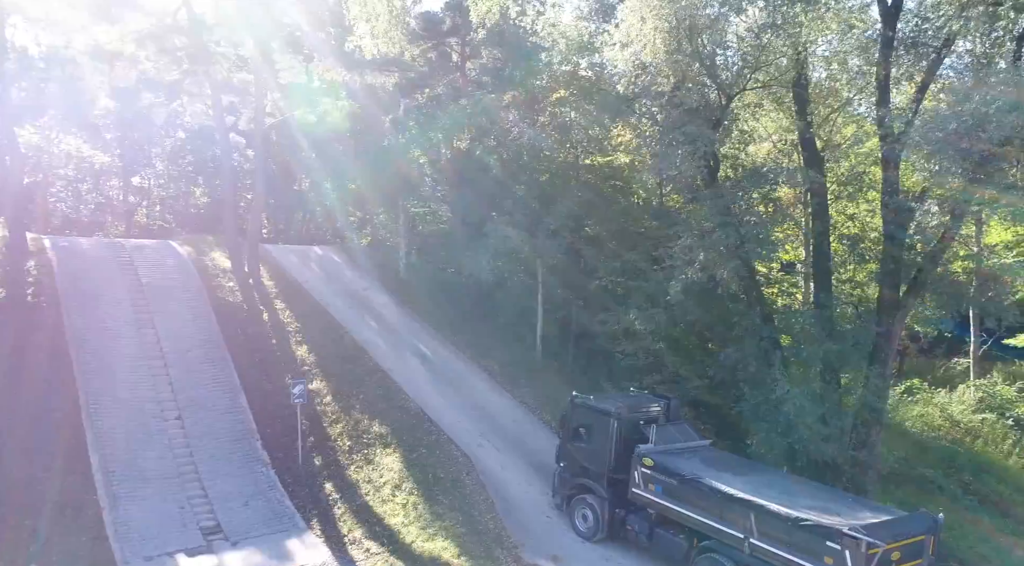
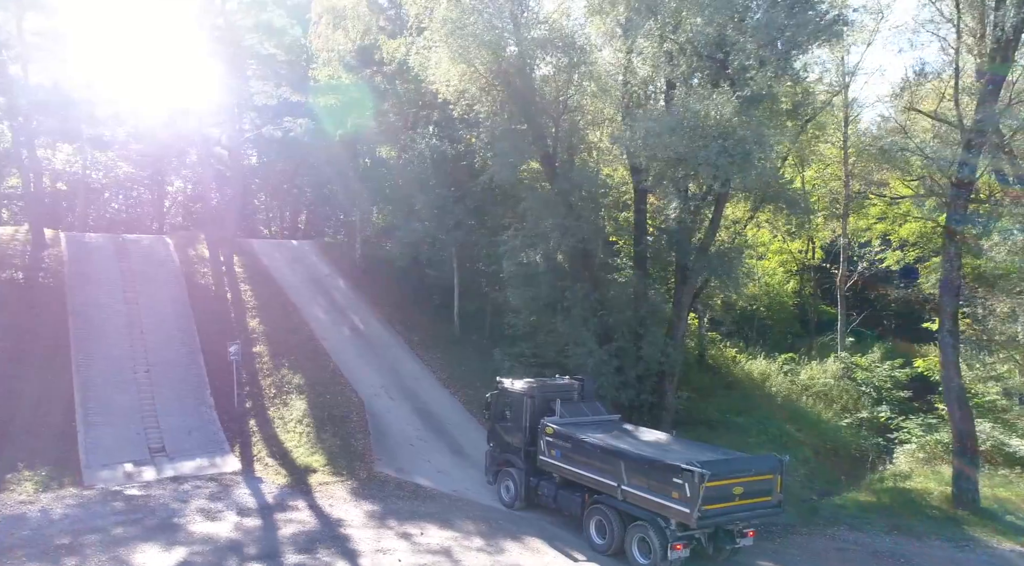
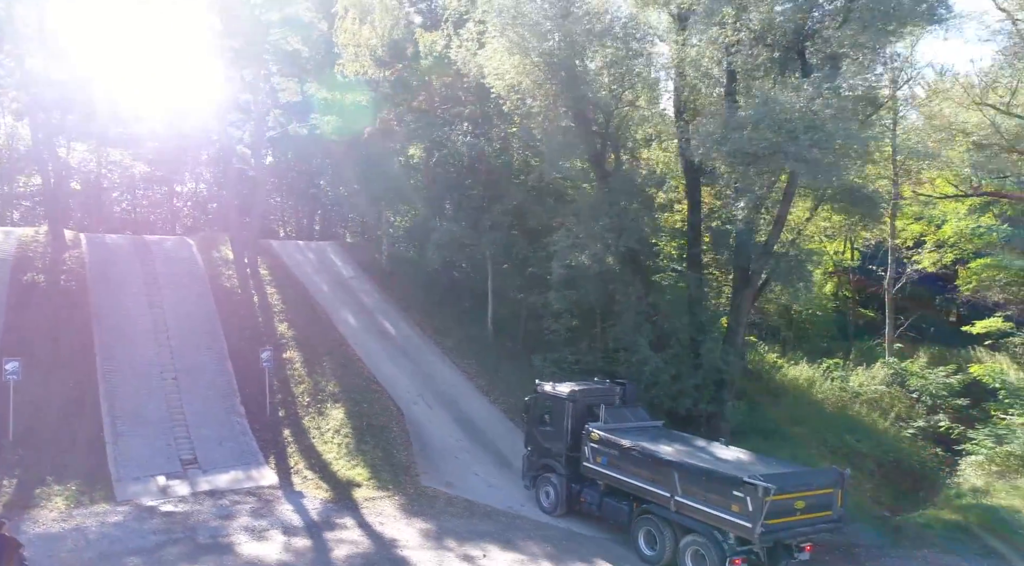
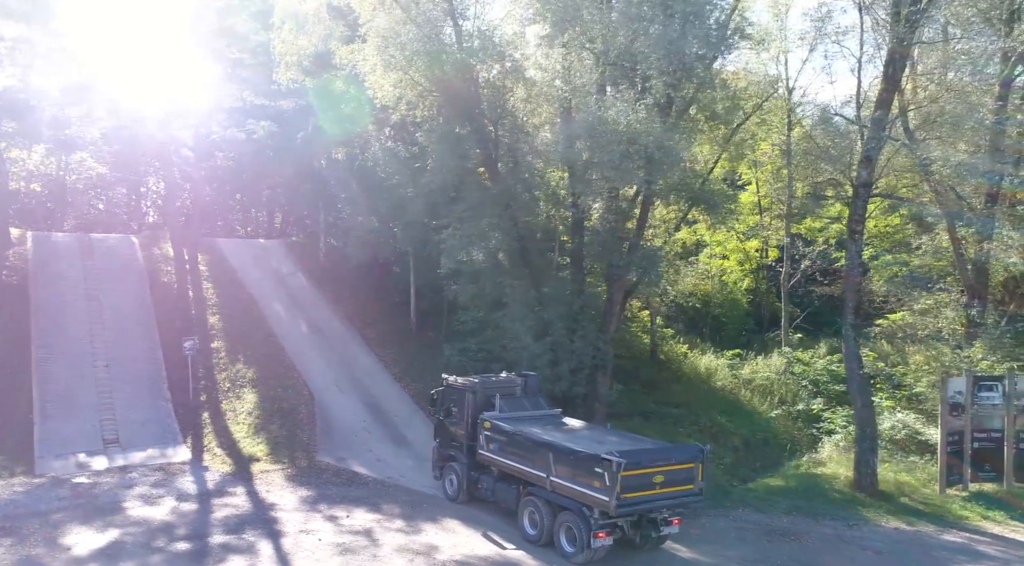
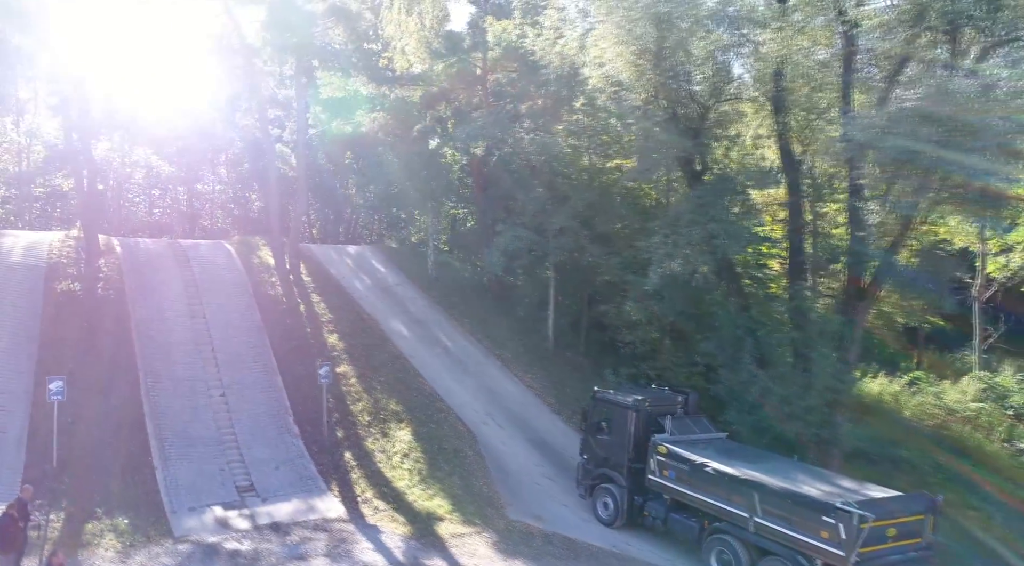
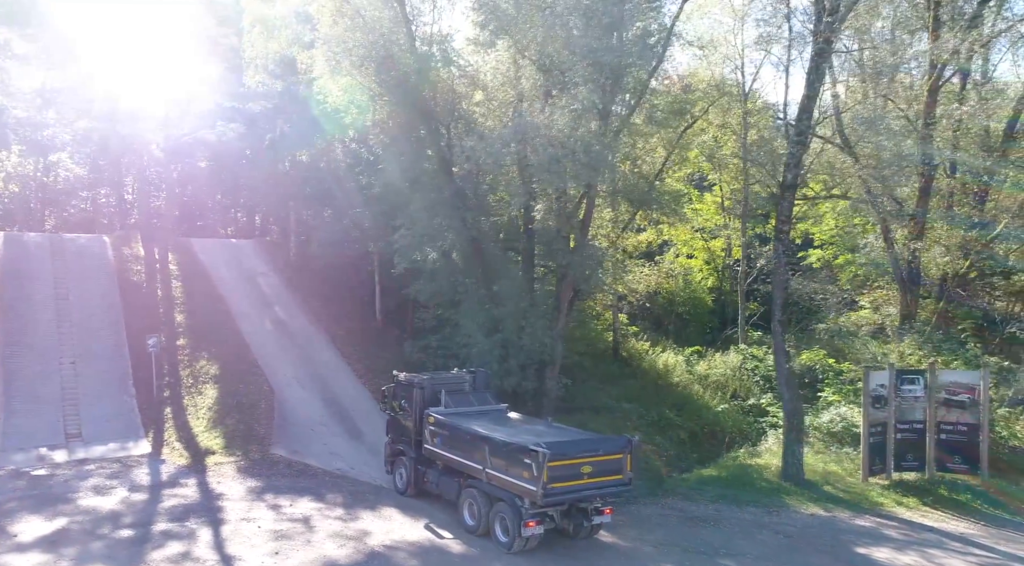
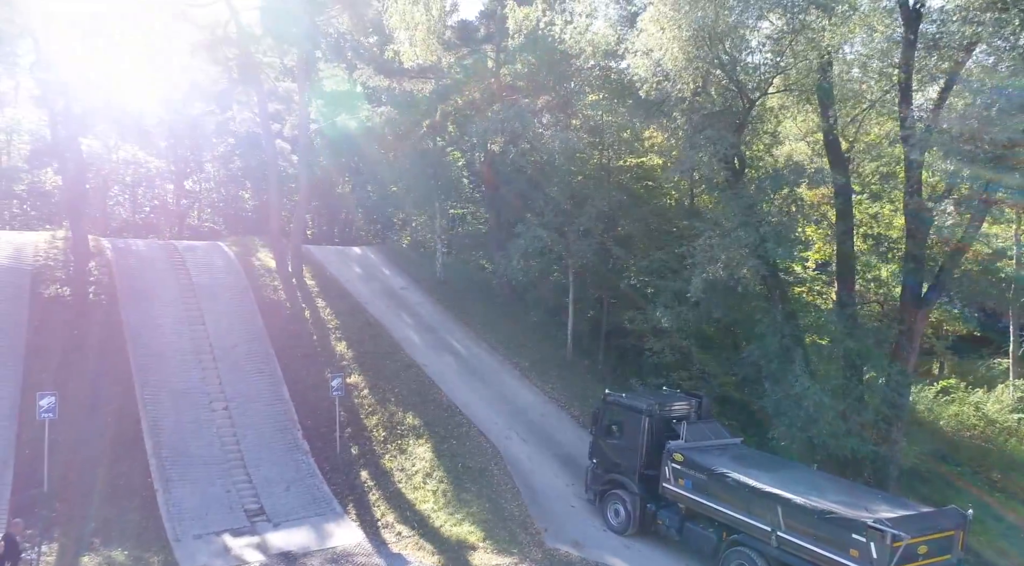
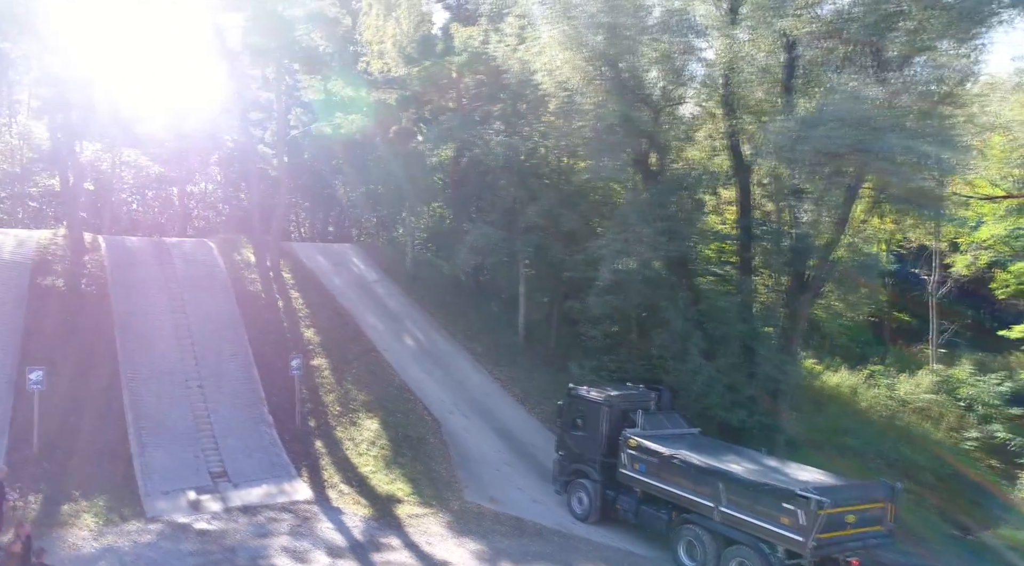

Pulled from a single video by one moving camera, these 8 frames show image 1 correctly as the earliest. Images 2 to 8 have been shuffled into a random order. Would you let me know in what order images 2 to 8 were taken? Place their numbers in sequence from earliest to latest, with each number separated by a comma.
7, 5, 8, 3, 2, 4, 6
